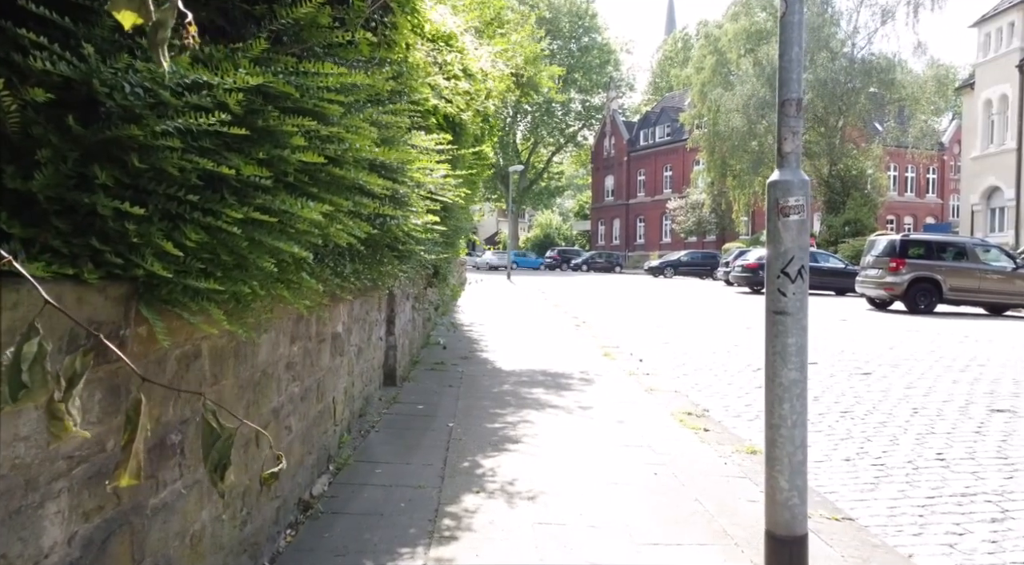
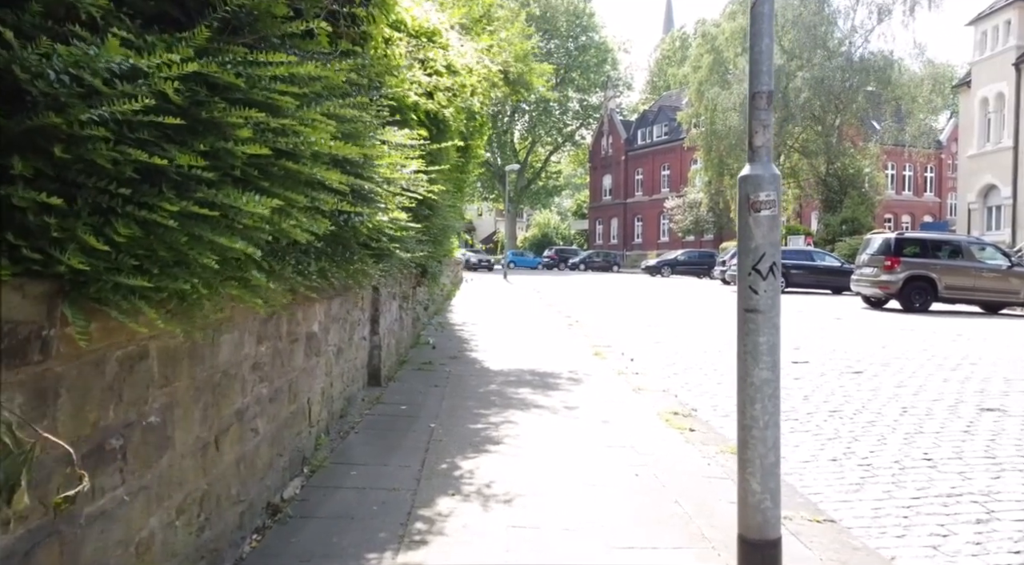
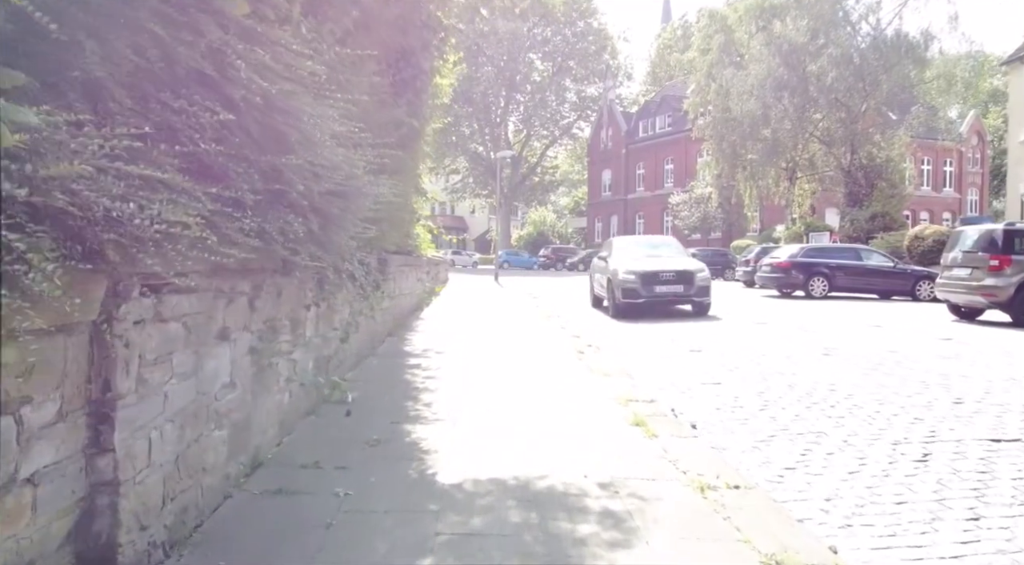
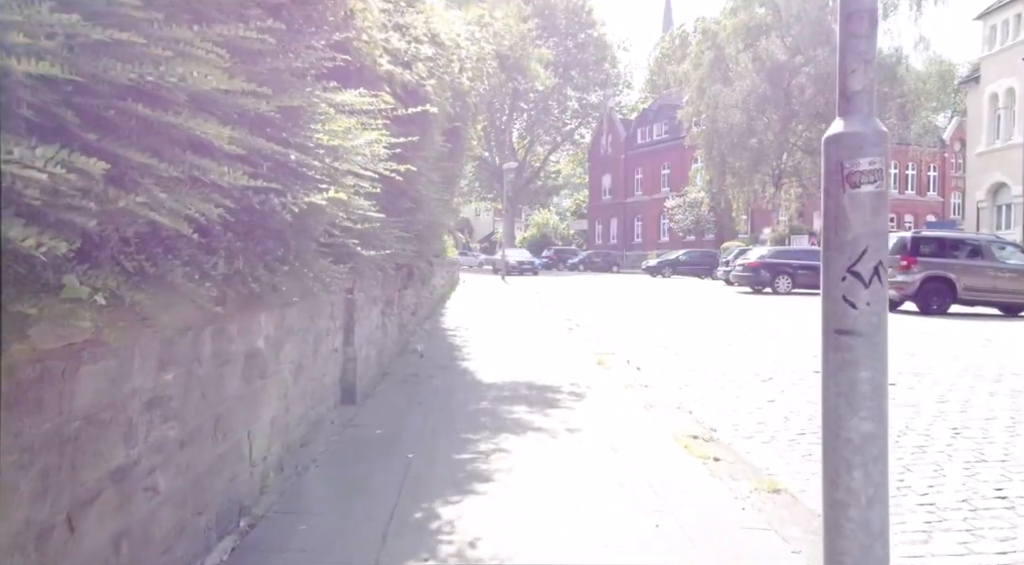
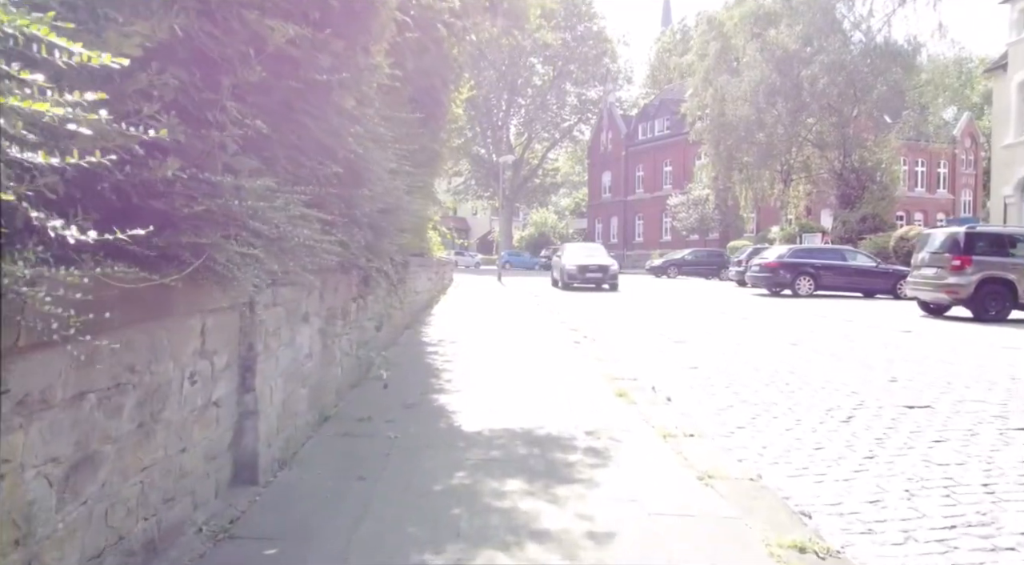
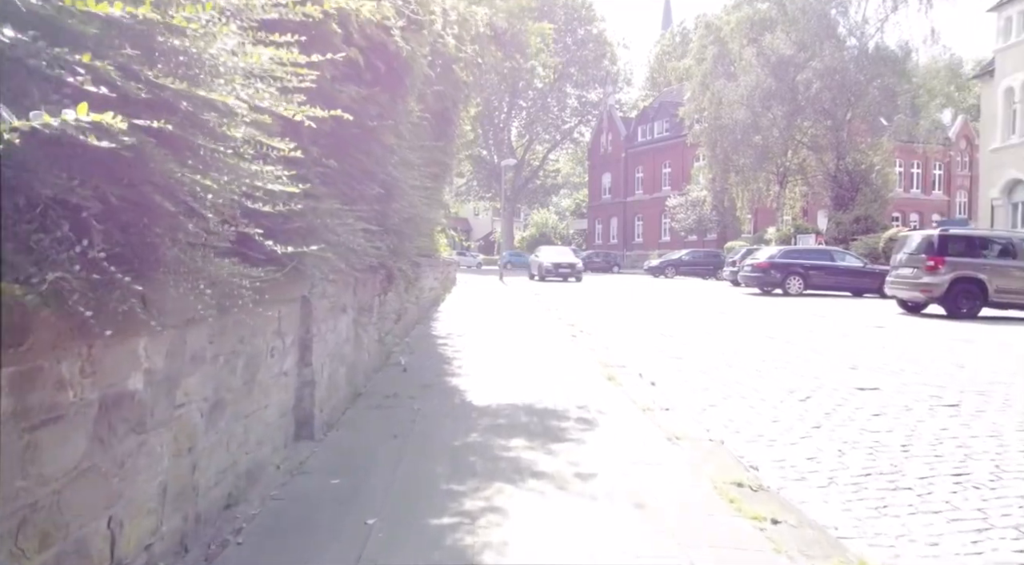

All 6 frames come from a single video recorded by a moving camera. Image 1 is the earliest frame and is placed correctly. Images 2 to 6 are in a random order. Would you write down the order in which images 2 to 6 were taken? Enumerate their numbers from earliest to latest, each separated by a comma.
2, 4, 6, 5, 3
